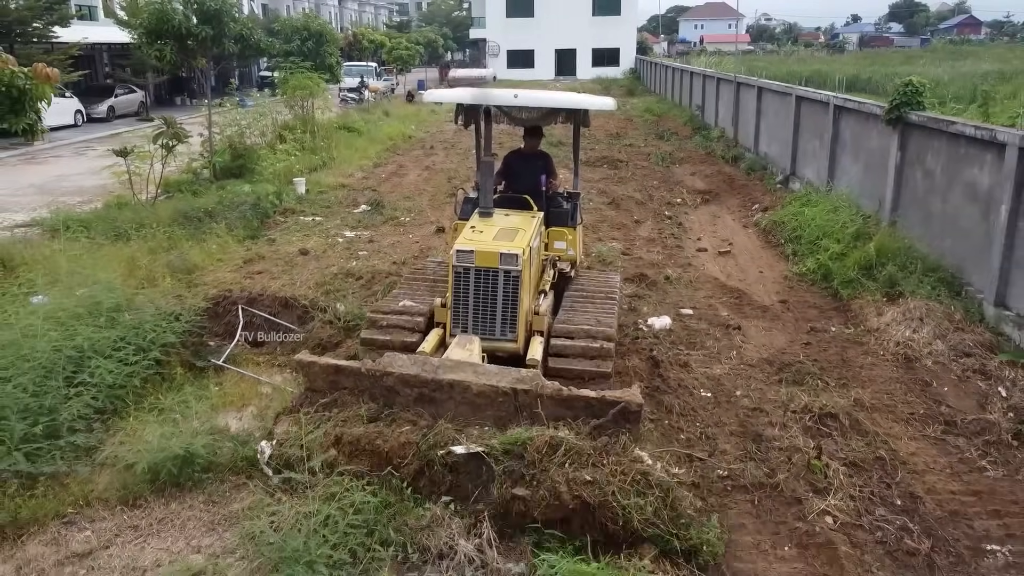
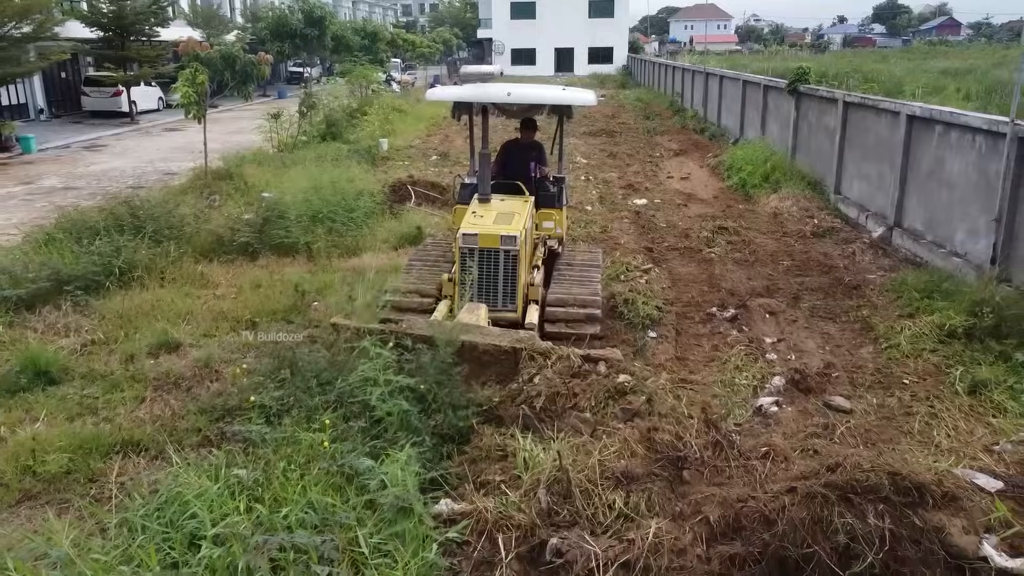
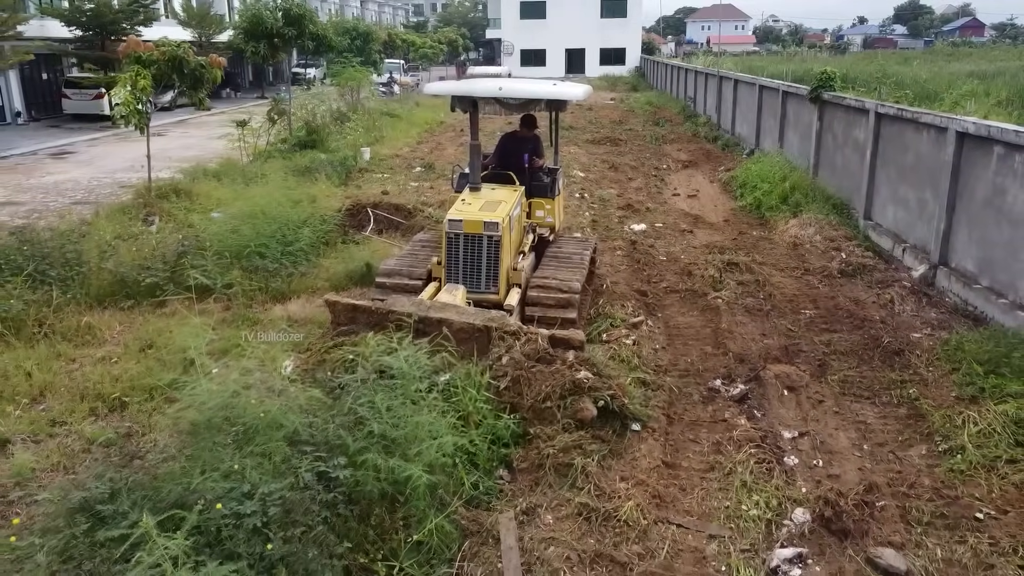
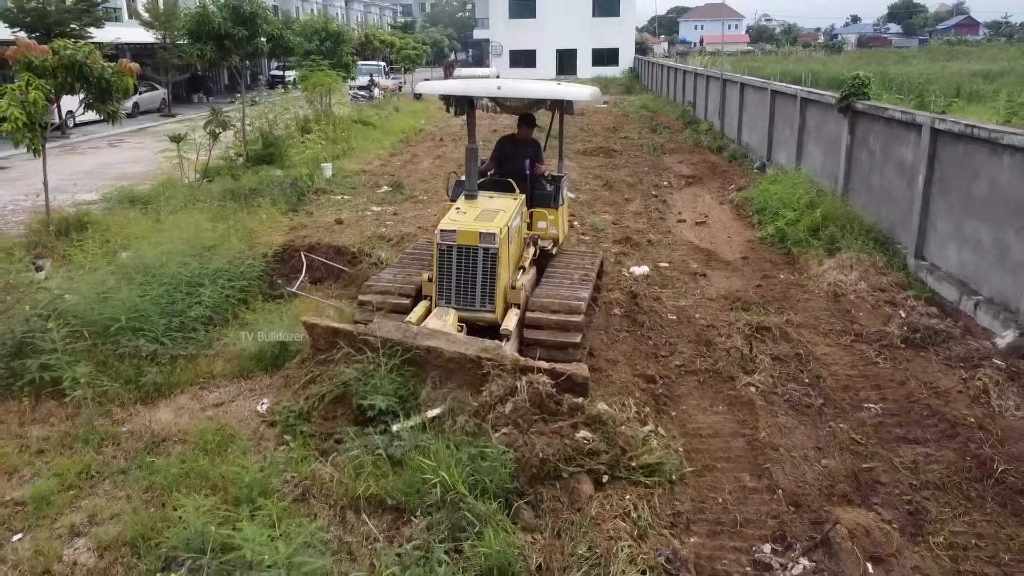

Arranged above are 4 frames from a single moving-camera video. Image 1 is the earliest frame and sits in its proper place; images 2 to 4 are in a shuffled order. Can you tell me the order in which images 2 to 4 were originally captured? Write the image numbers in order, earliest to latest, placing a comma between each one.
4, 3, 2
